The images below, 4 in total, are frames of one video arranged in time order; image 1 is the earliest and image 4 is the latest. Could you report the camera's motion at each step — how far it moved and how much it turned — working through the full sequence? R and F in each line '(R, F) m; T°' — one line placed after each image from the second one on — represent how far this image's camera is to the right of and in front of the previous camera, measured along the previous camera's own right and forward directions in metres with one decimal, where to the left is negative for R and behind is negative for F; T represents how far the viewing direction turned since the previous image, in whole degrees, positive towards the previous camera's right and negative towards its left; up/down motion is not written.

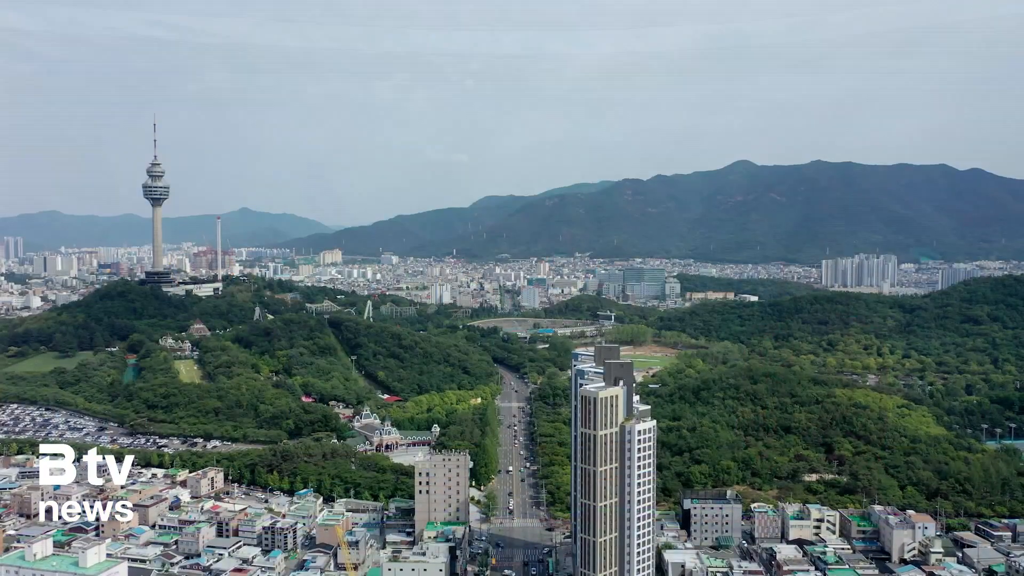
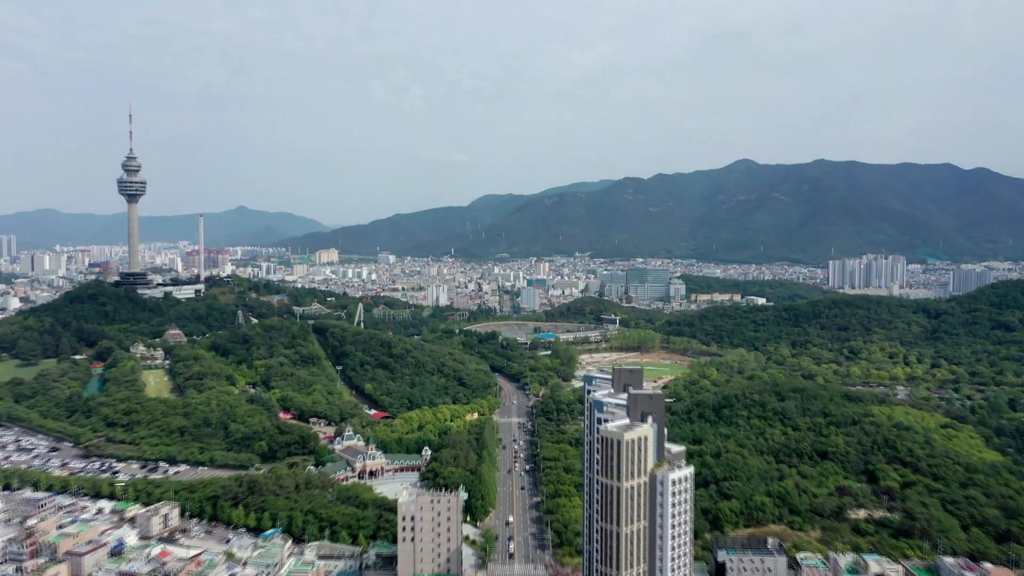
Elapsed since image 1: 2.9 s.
(-0.1, +4.7) m; 0°
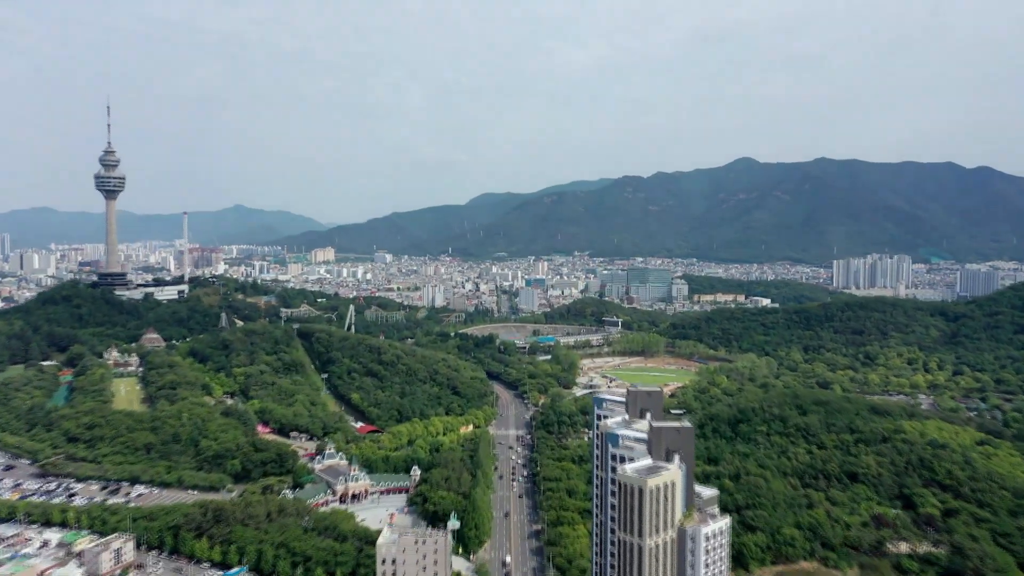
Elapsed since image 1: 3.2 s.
(0.0, +3.4) m; 0°
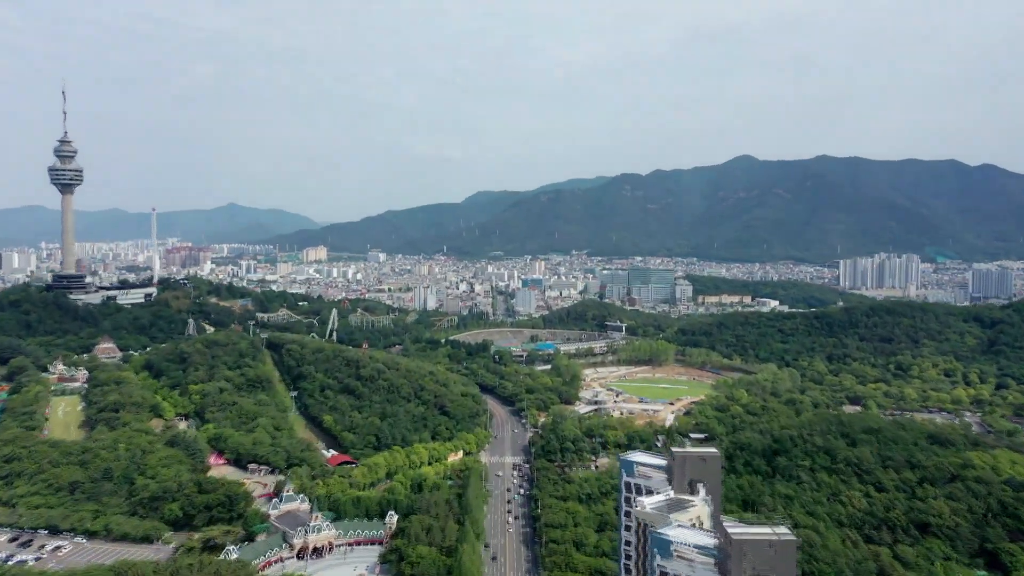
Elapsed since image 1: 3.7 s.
(0.0, +5.9) m; 0°
